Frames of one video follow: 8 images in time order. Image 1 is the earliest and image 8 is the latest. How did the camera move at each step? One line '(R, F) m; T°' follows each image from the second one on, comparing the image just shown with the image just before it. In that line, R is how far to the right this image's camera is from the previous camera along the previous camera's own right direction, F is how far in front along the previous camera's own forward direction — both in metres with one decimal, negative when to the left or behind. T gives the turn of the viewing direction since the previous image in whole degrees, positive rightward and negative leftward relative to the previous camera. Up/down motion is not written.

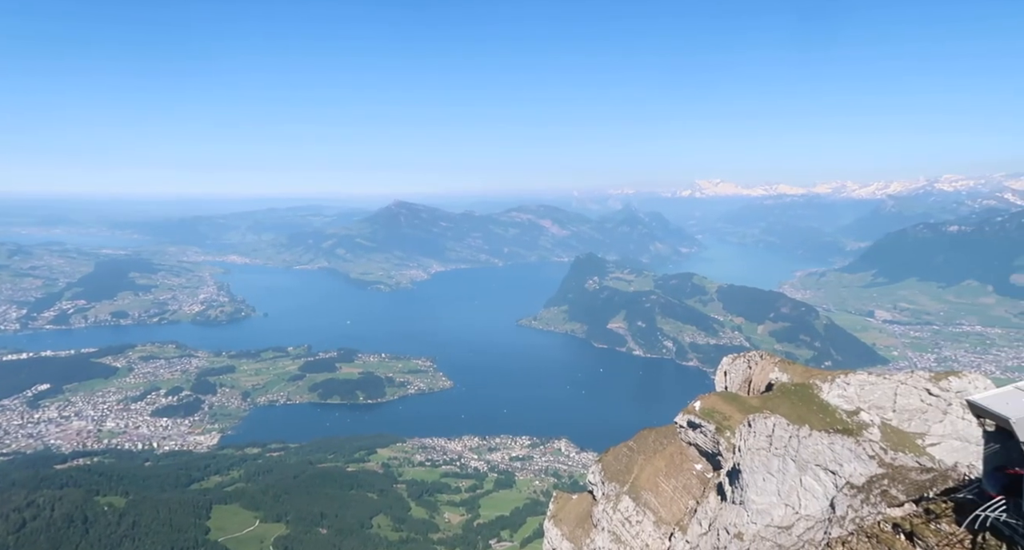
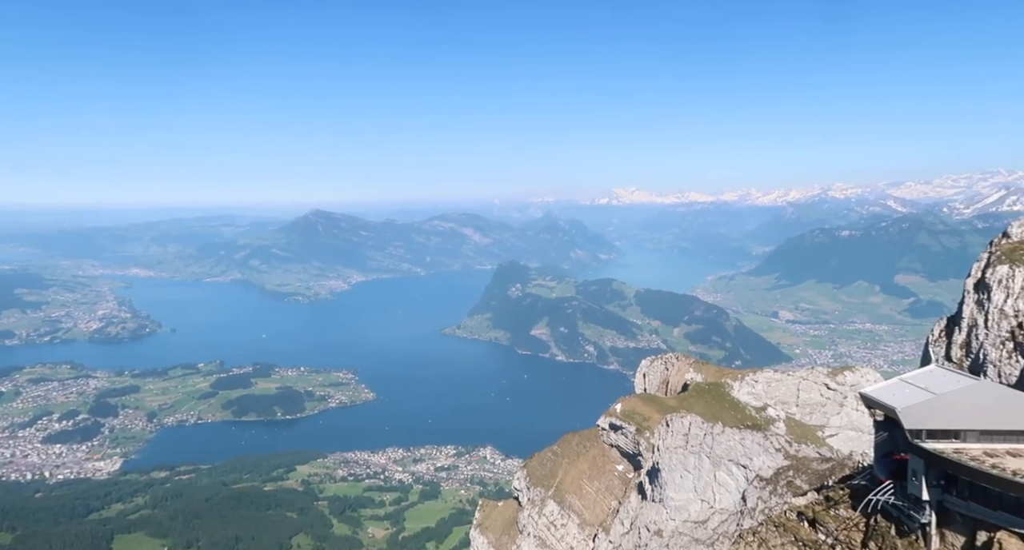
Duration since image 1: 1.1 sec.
(+0.2, -5.4) m; +6°
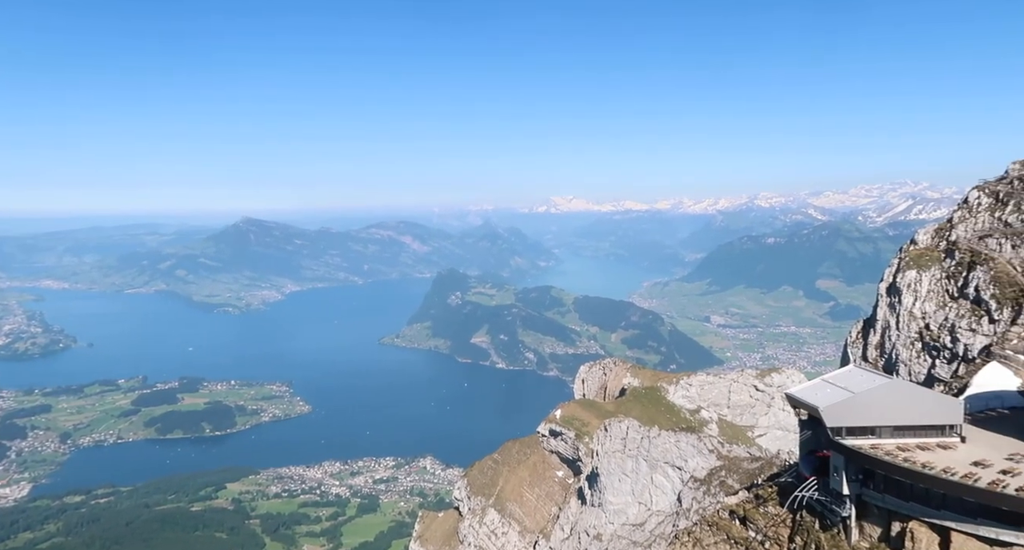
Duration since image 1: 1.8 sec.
(+0.3, -2.7) m; +4°
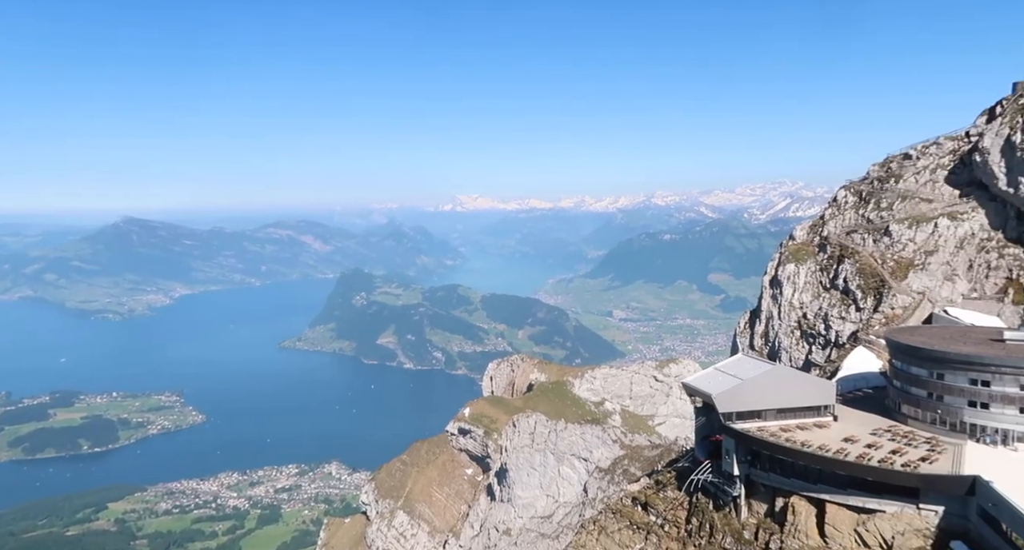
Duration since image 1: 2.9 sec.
(+0.2, -3.6) m; +7°
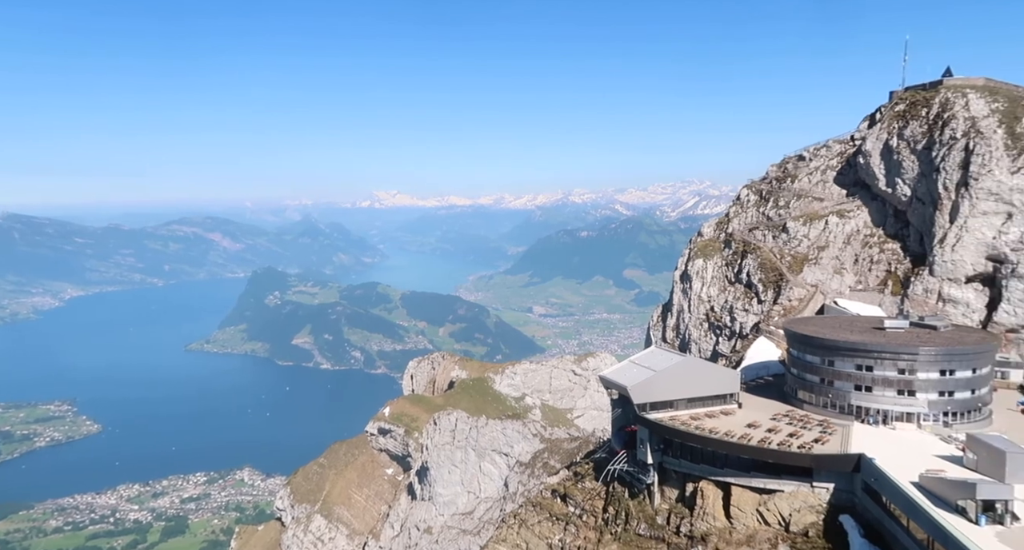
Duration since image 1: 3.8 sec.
(+0.3, -2.2) m; +6°
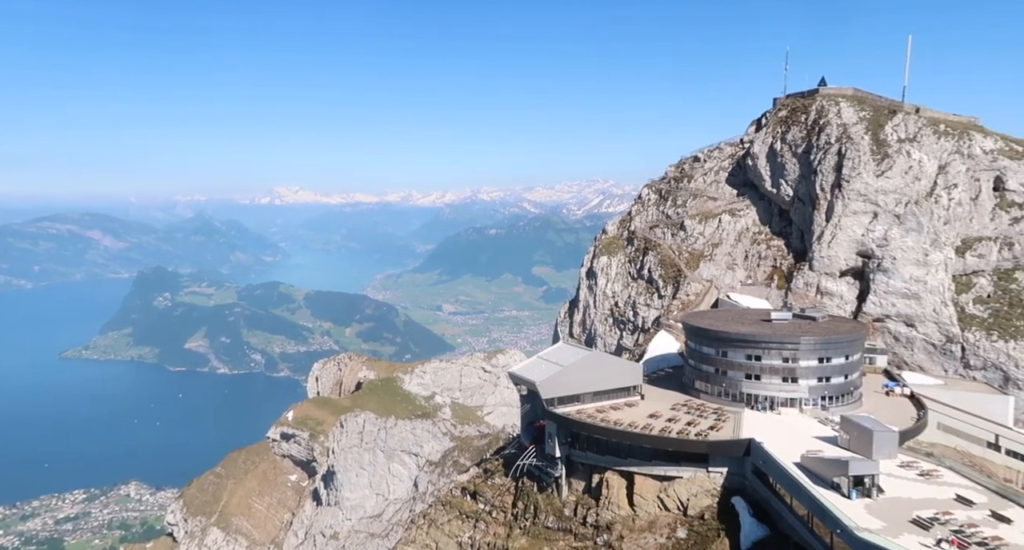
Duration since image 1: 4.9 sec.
(+0.3, -1.5) m; +6°
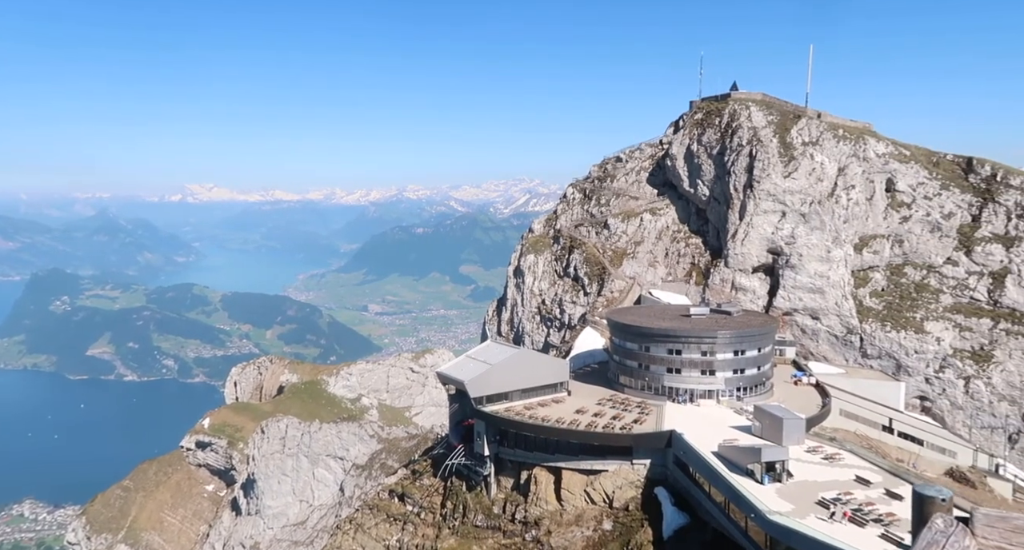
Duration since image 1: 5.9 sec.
(+0.2, -0.9) m; +5°
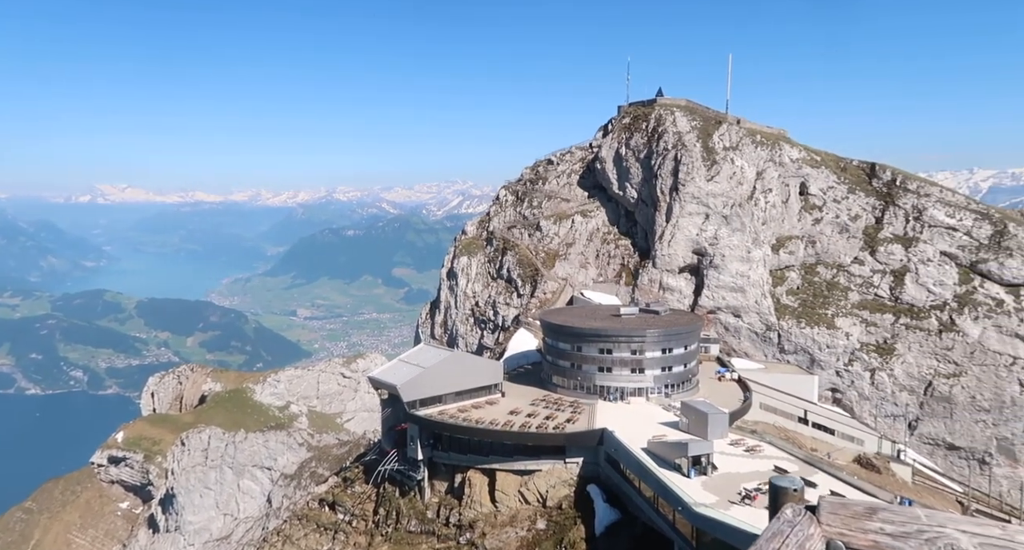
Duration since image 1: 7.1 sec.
(+0.1, -0.7) m; +5°
